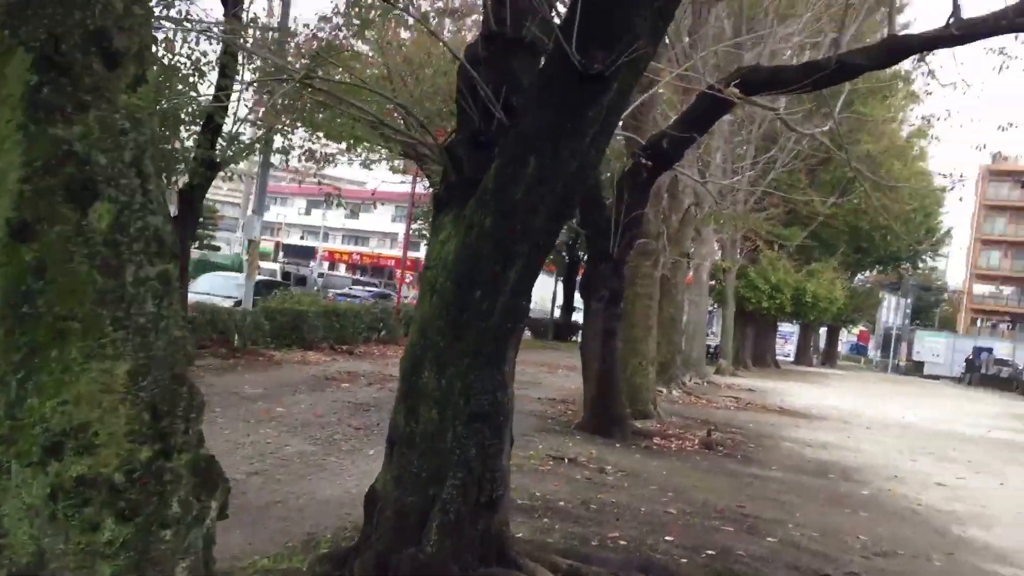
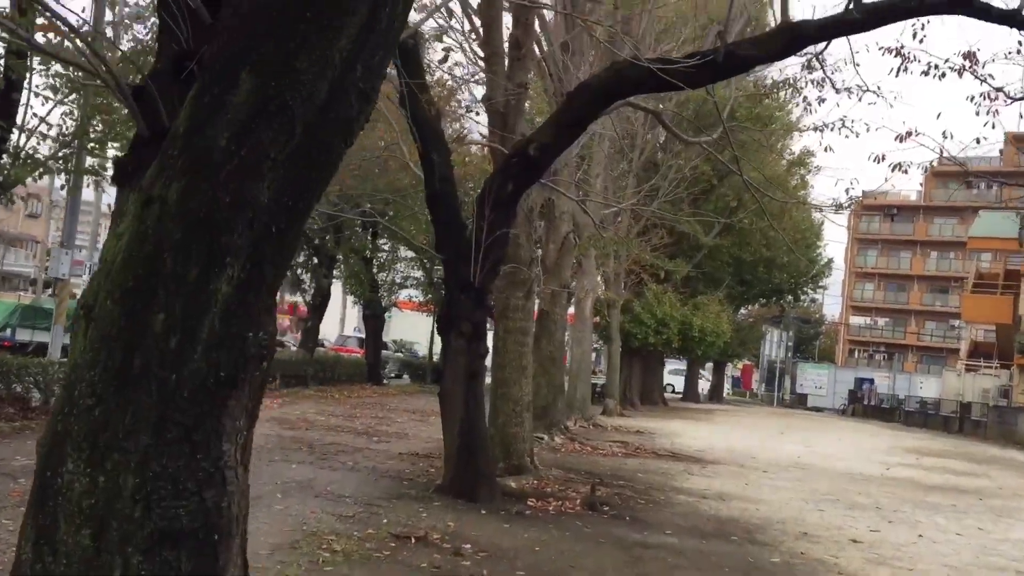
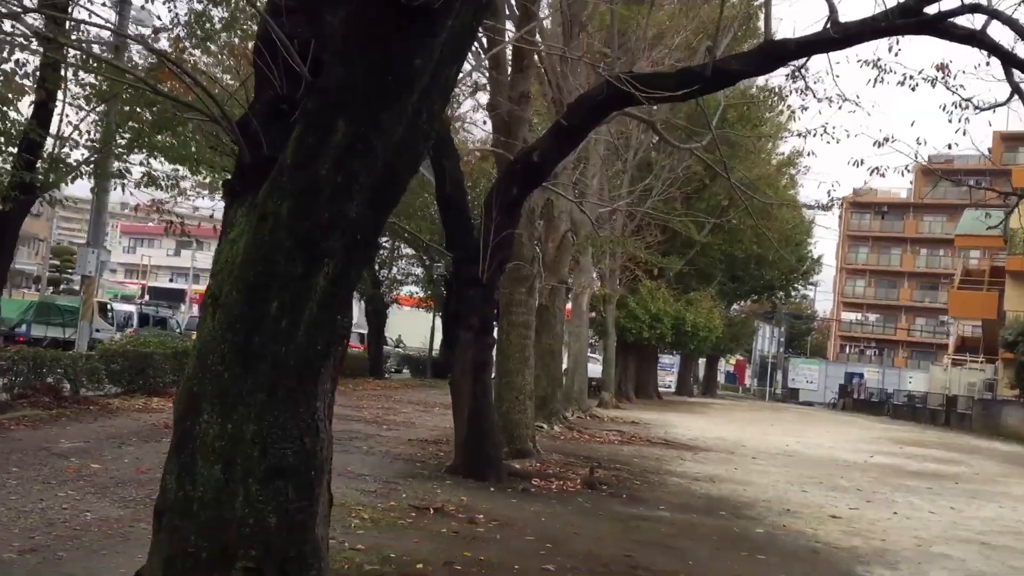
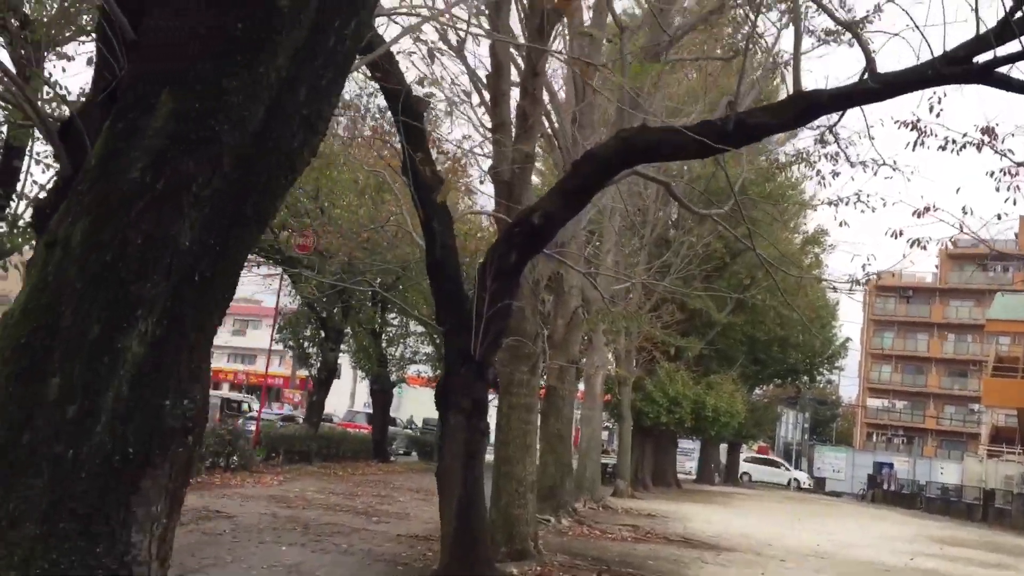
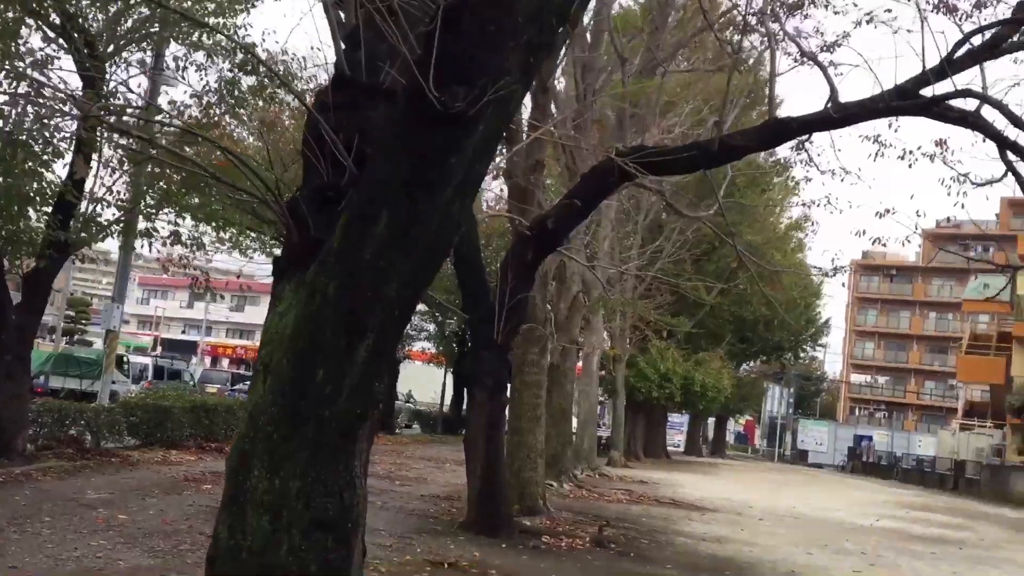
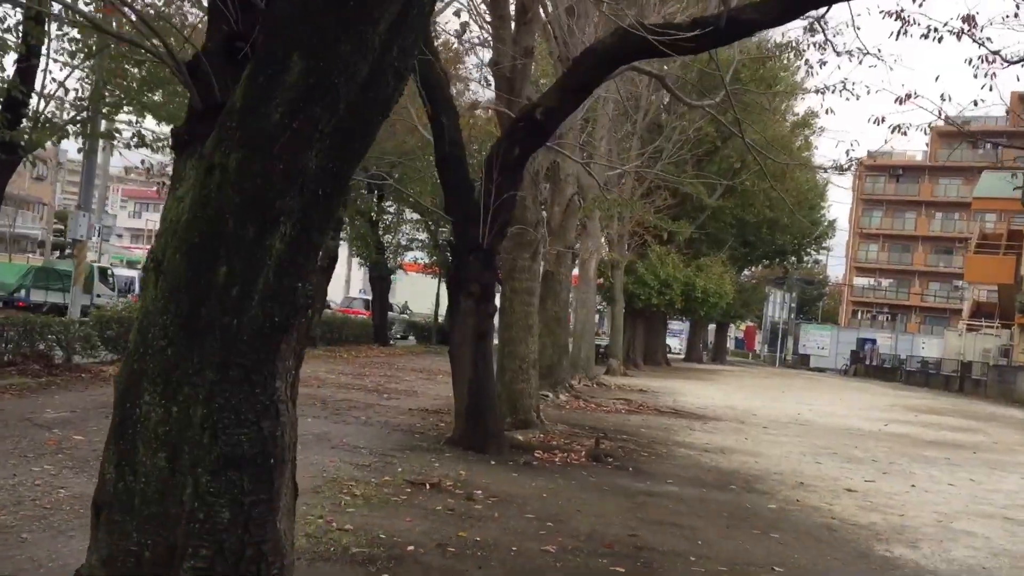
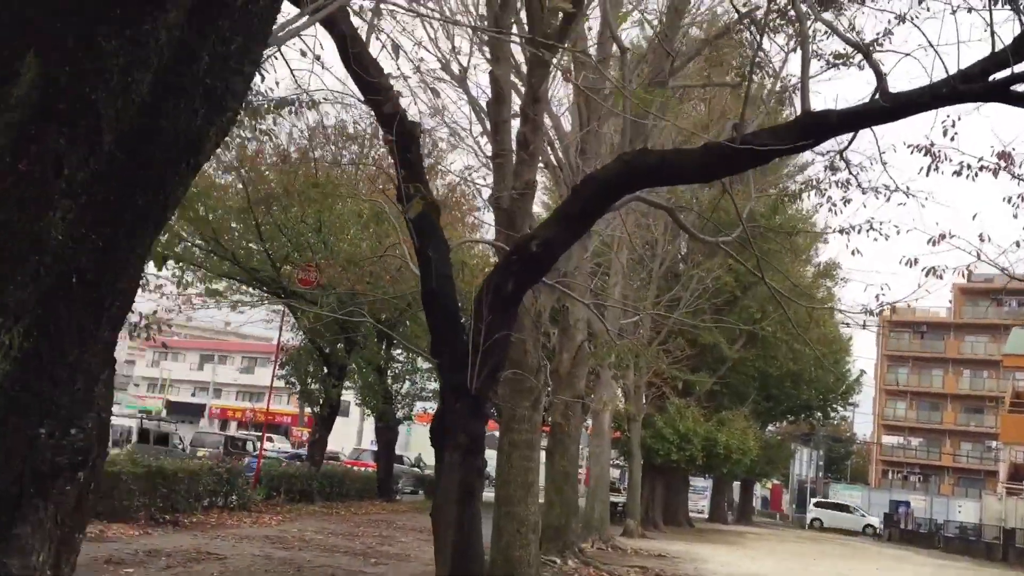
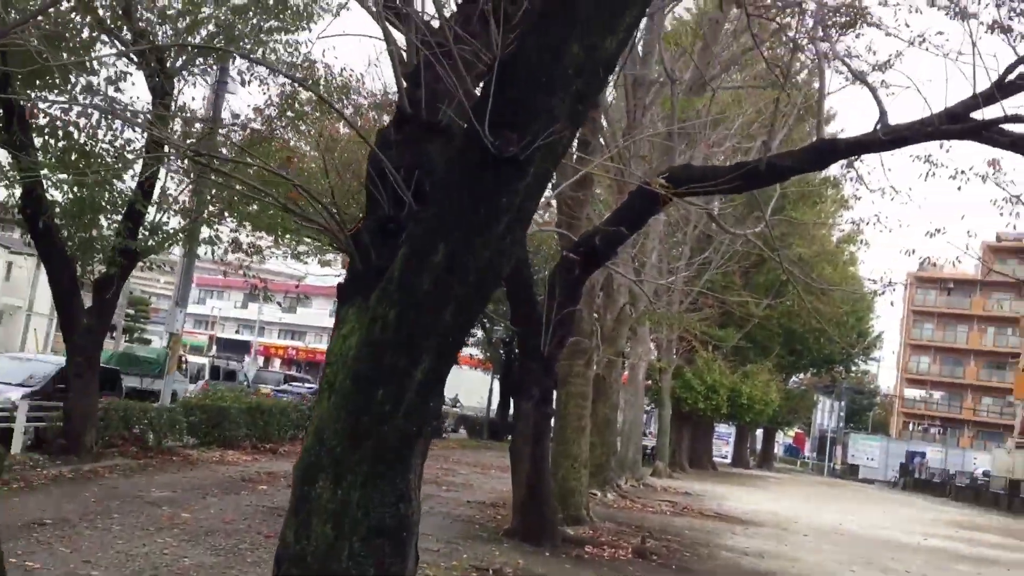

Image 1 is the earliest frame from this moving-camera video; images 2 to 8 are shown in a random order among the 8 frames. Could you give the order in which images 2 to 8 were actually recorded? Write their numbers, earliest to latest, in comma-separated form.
8, 5, 3, 6, 2, 4, 7
